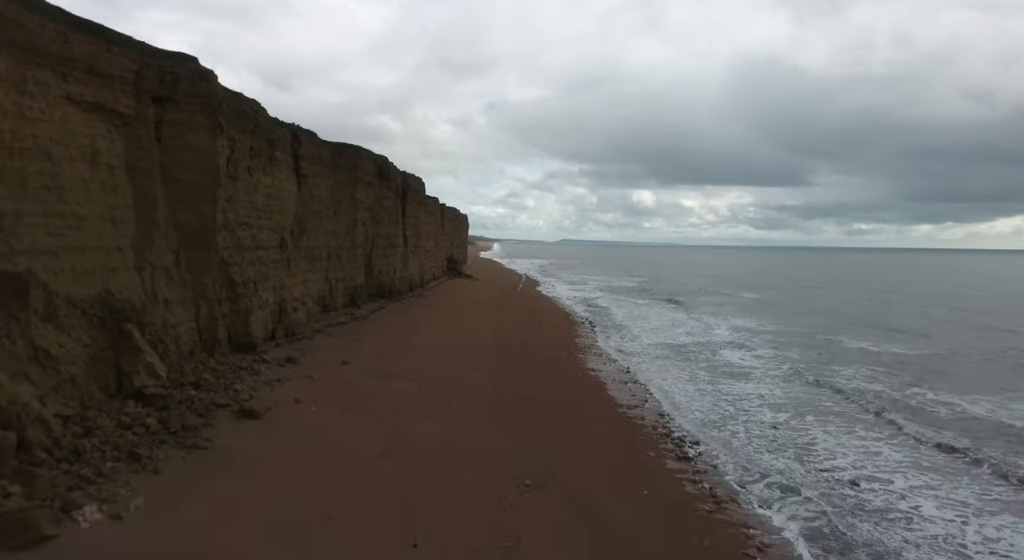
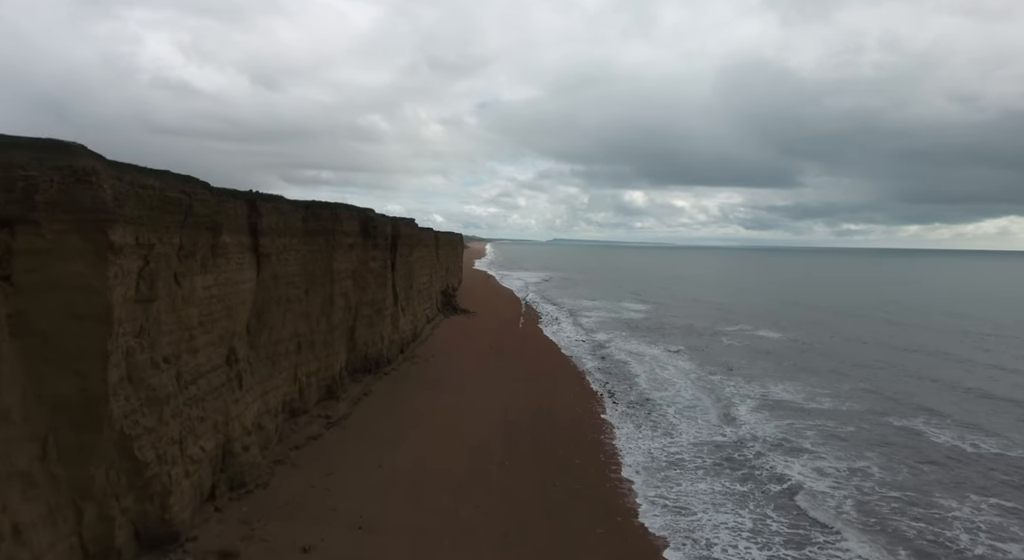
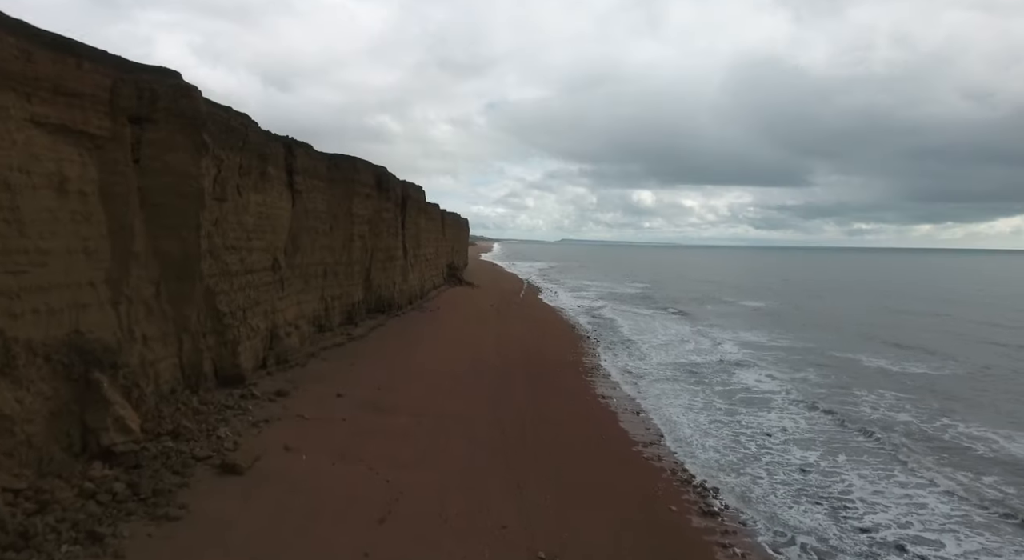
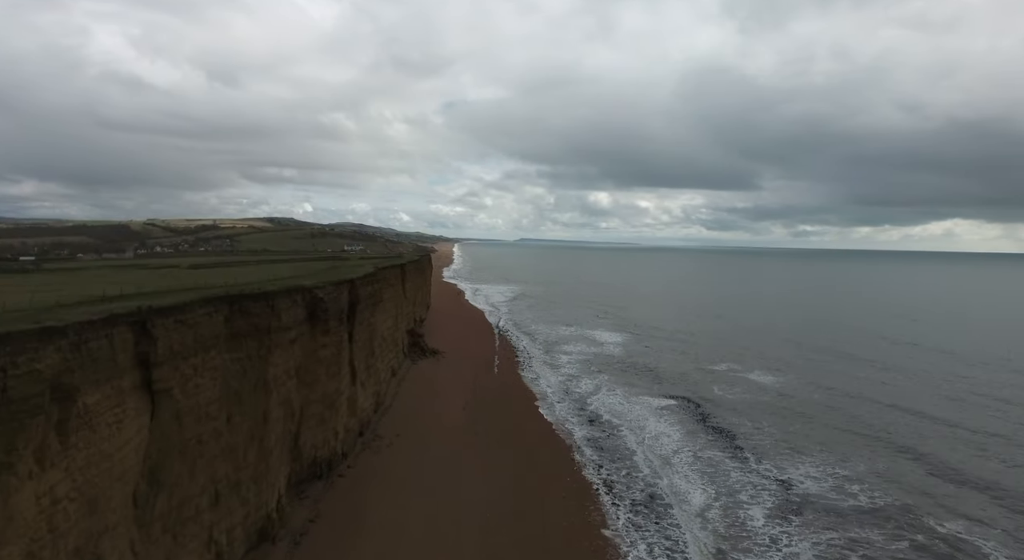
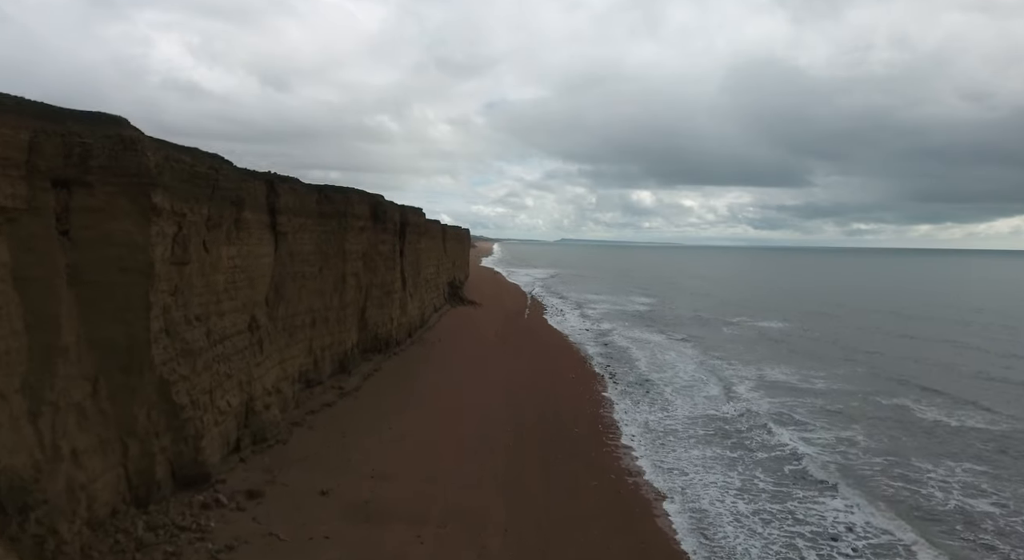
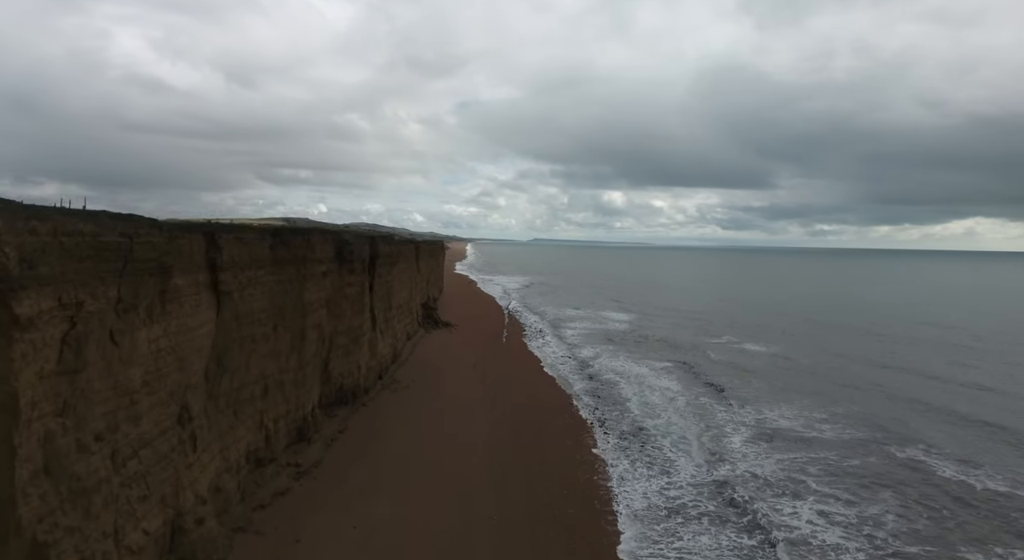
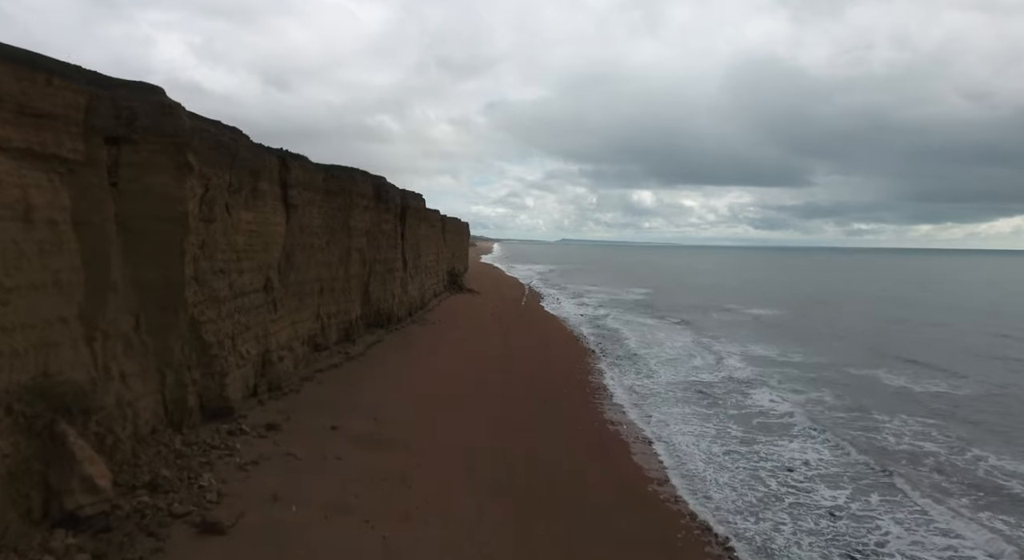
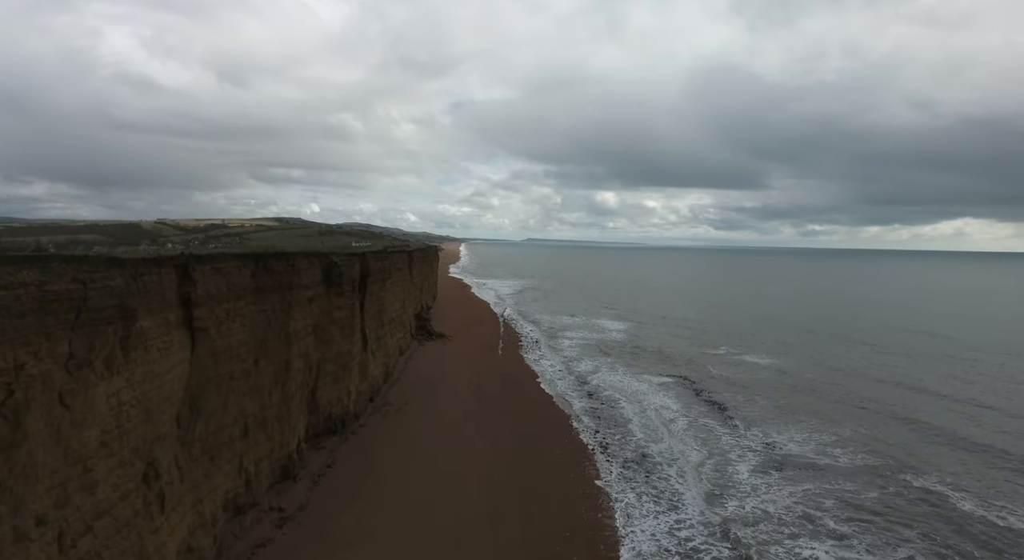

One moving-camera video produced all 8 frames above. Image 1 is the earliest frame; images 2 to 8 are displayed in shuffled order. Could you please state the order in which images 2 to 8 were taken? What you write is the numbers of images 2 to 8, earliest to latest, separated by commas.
3, 7, 5, 2, 6, 8, 4
